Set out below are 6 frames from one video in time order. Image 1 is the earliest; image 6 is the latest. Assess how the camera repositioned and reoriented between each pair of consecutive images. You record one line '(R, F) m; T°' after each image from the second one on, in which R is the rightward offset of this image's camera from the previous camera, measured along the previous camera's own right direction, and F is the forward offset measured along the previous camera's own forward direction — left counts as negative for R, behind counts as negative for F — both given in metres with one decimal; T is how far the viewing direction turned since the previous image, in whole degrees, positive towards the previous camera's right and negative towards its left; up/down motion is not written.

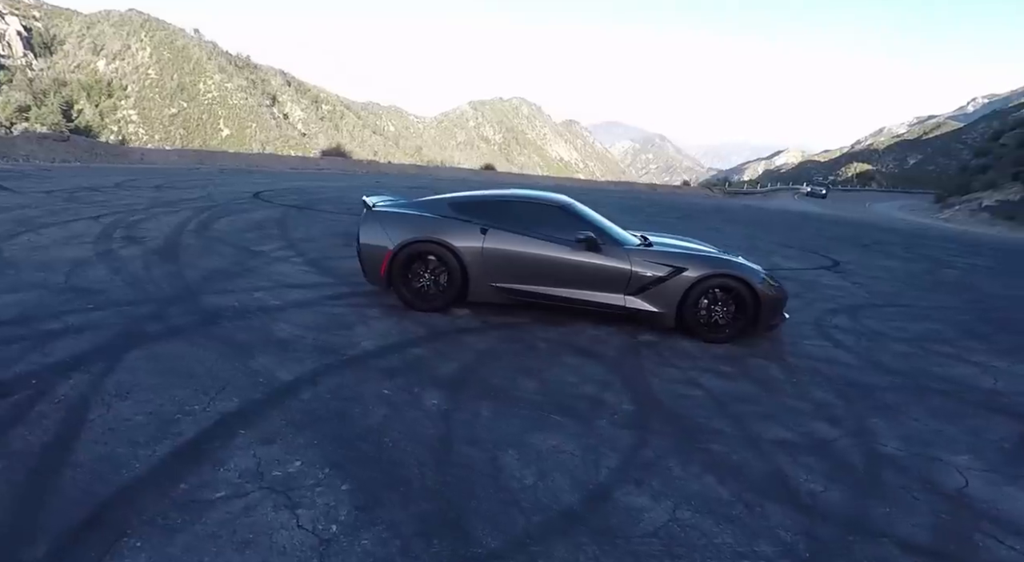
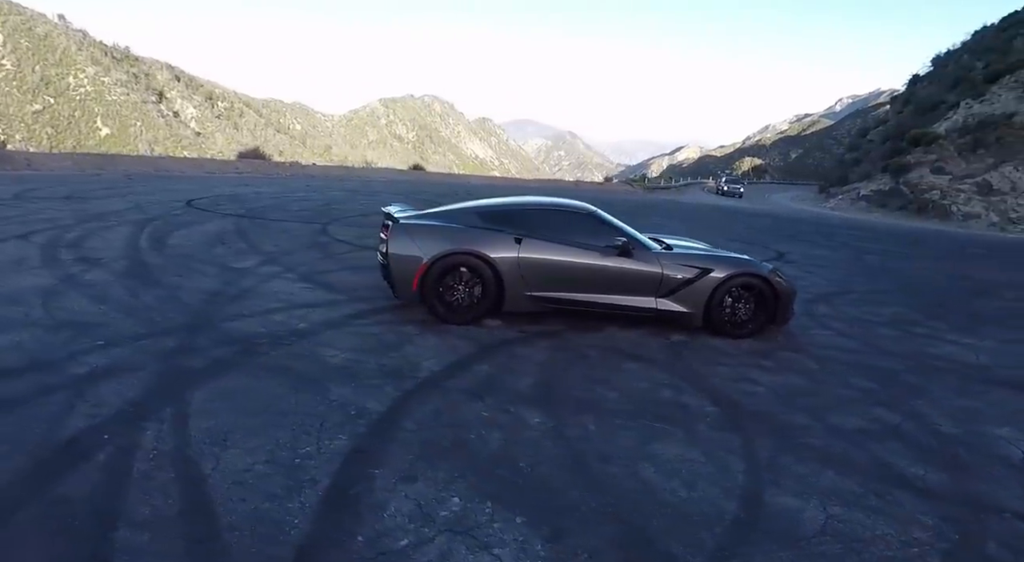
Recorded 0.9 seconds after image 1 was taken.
(-1.5, +0.1) m; +9°
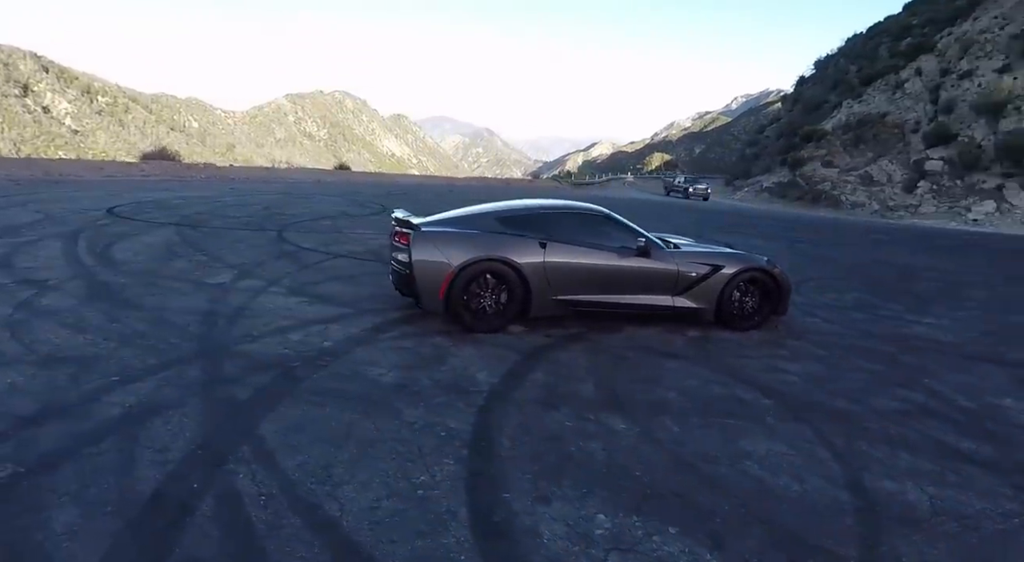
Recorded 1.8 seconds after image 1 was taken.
(-1.3, +0.2) m; +9°
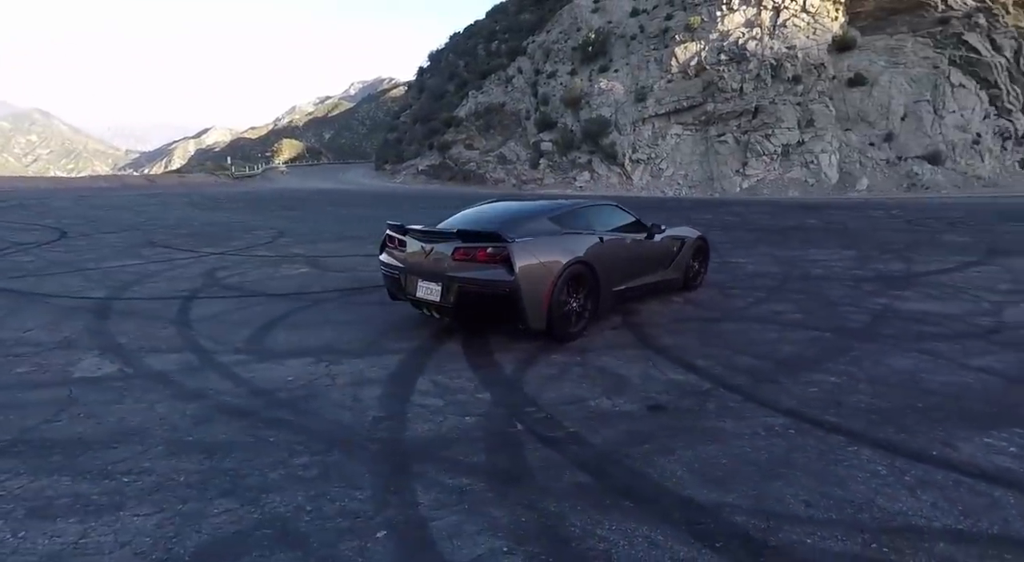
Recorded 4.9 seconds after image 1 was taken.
(-4.4, +2.1) m; +38°
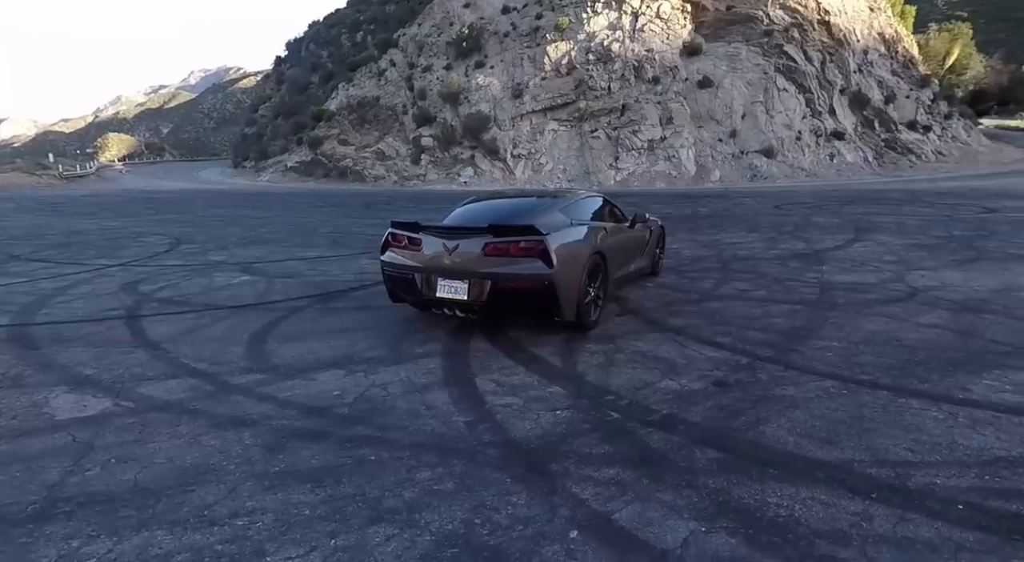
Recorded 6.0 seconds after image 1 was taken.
(-1.6, +0.3) m; +13°
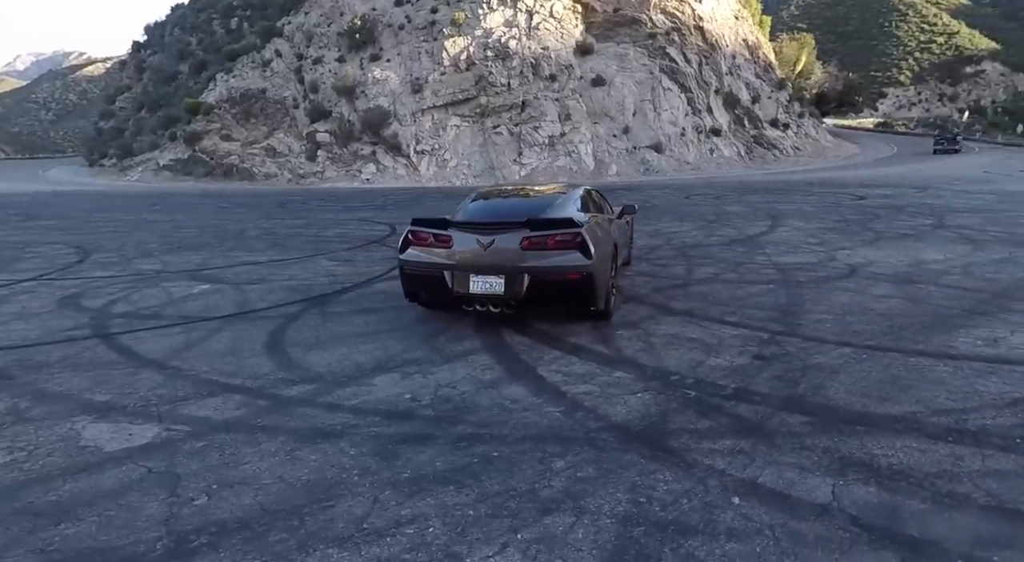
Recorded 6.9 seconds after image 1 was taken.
(-1.4, +0.1) m; +11°
